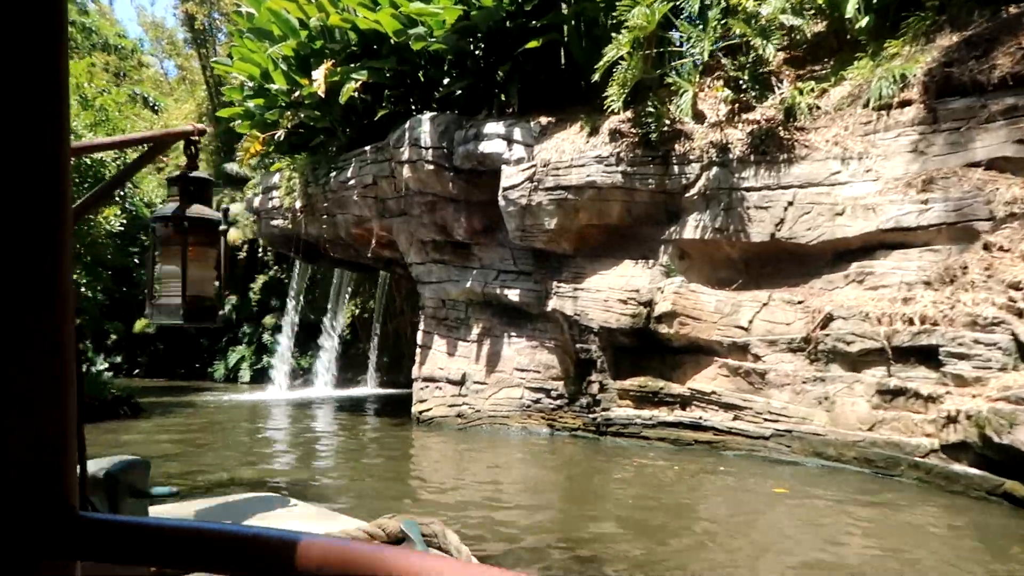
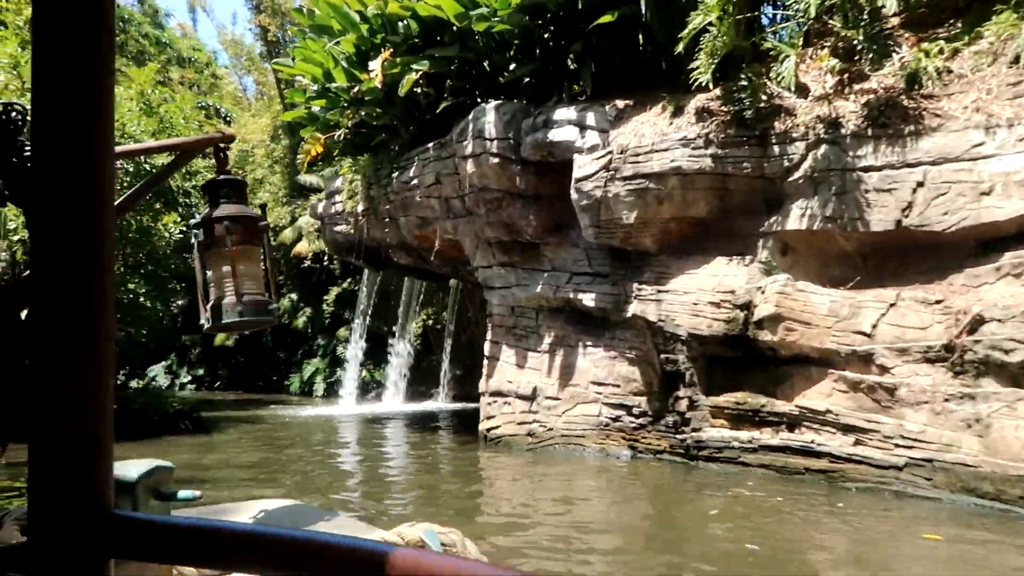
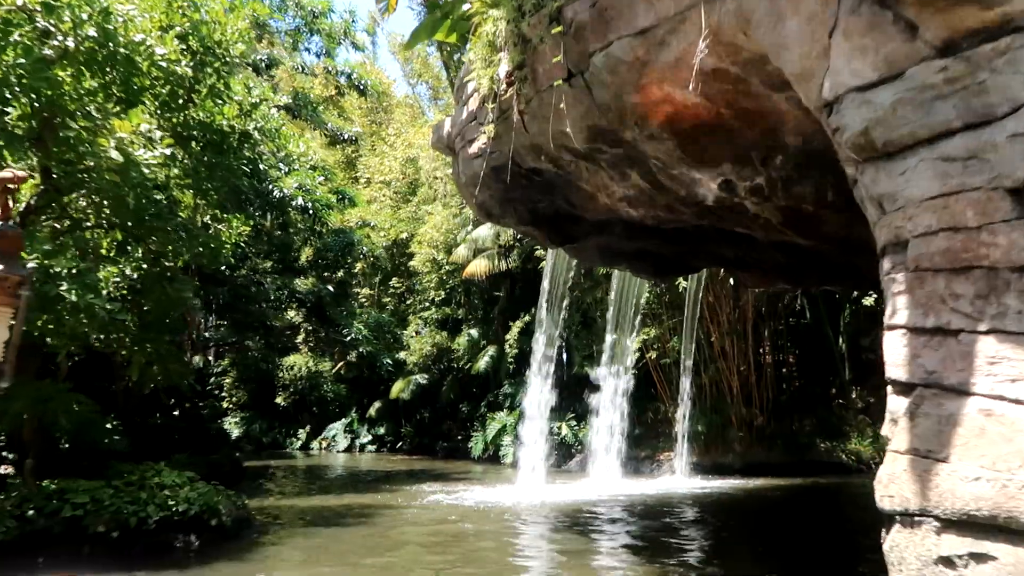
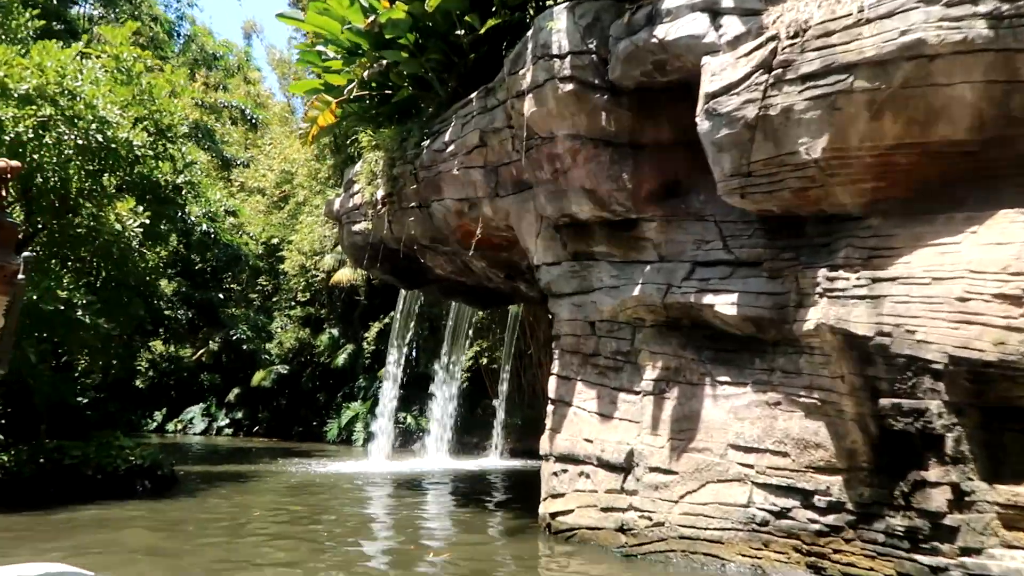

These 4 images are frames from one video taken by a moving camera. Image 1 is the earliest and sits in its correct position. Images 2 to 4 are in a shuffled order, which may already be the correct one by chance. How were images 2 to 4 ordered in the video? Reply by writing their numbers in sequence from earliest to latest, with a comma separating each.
2, 4, 3
